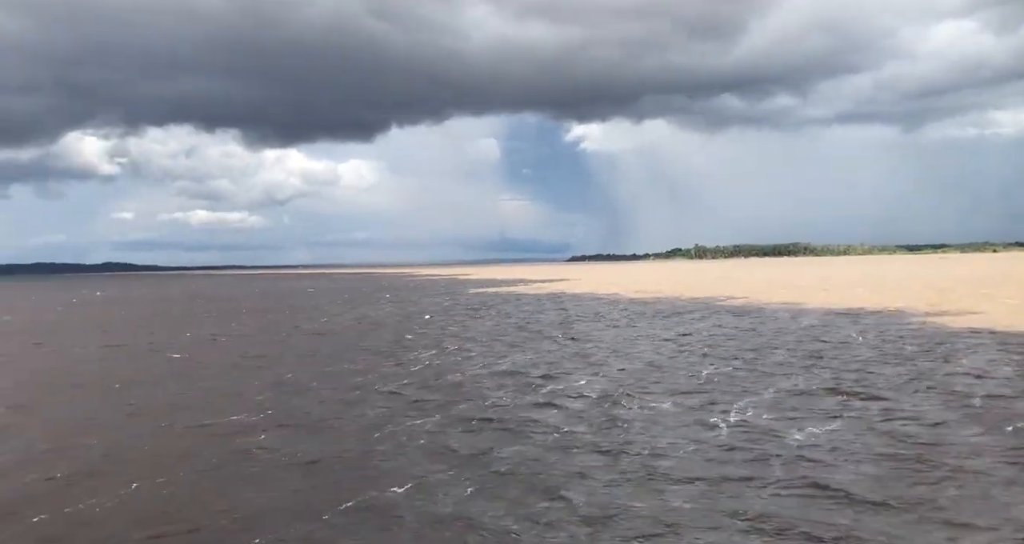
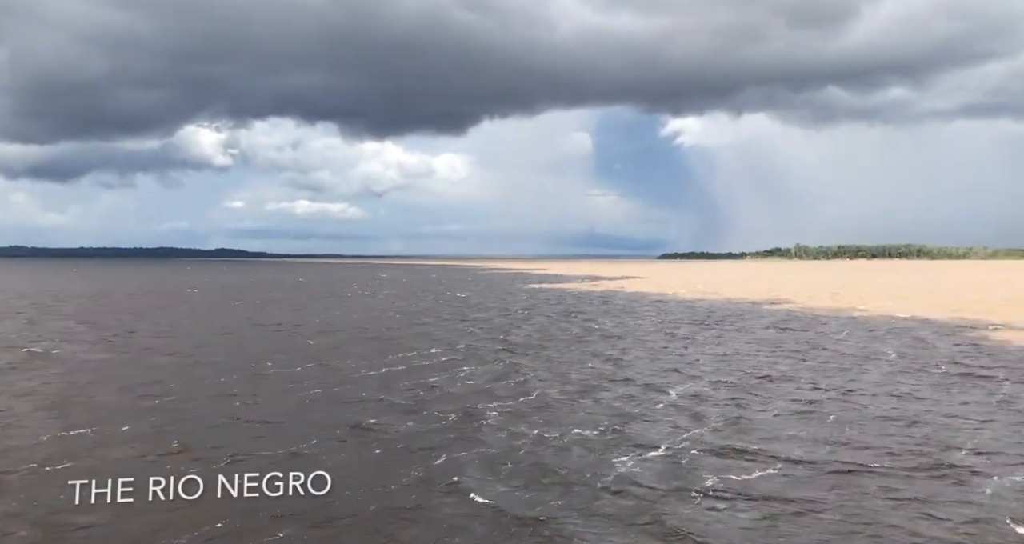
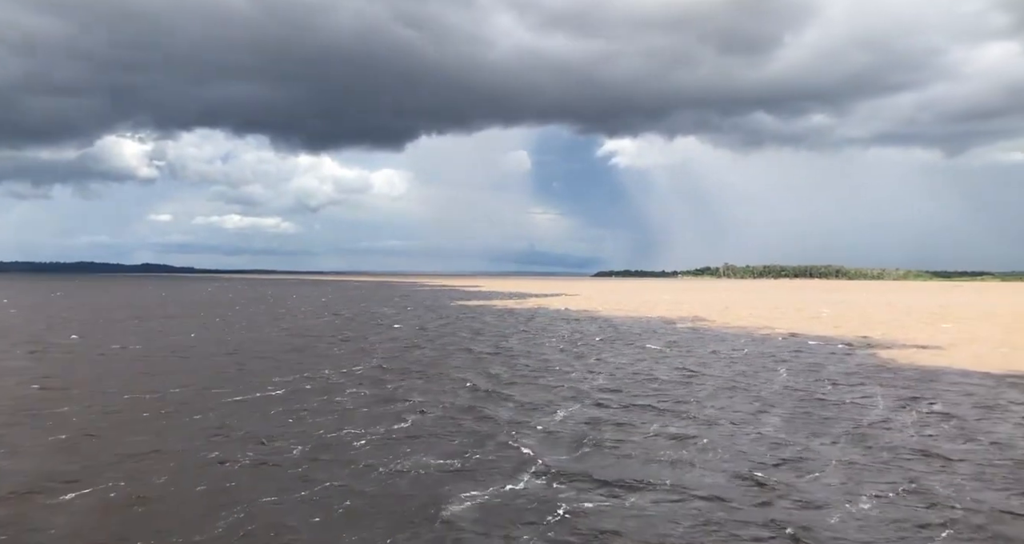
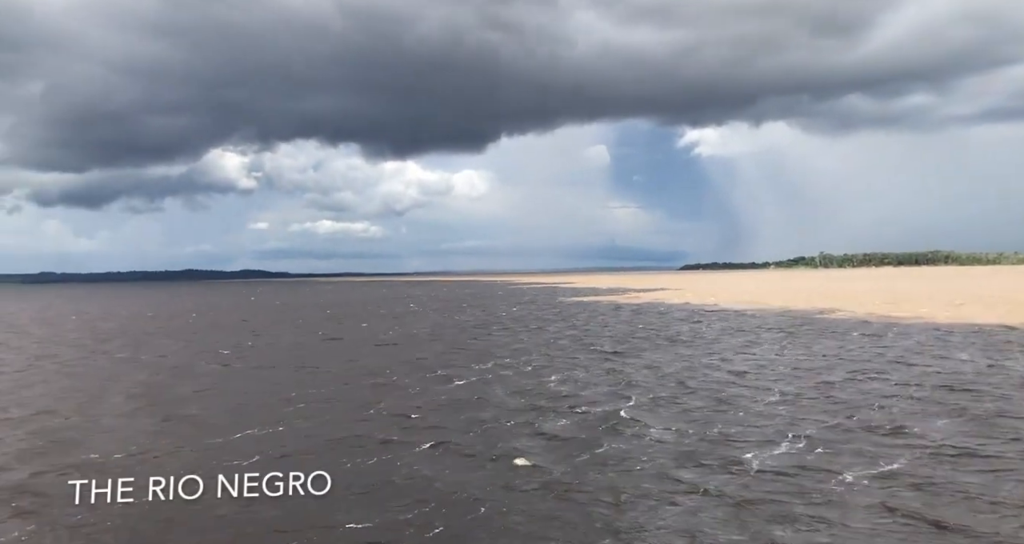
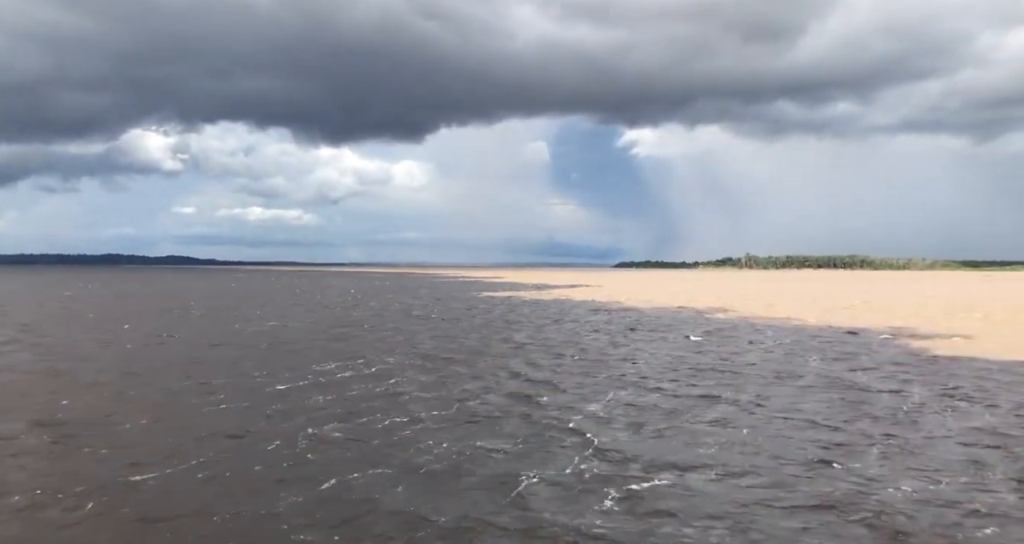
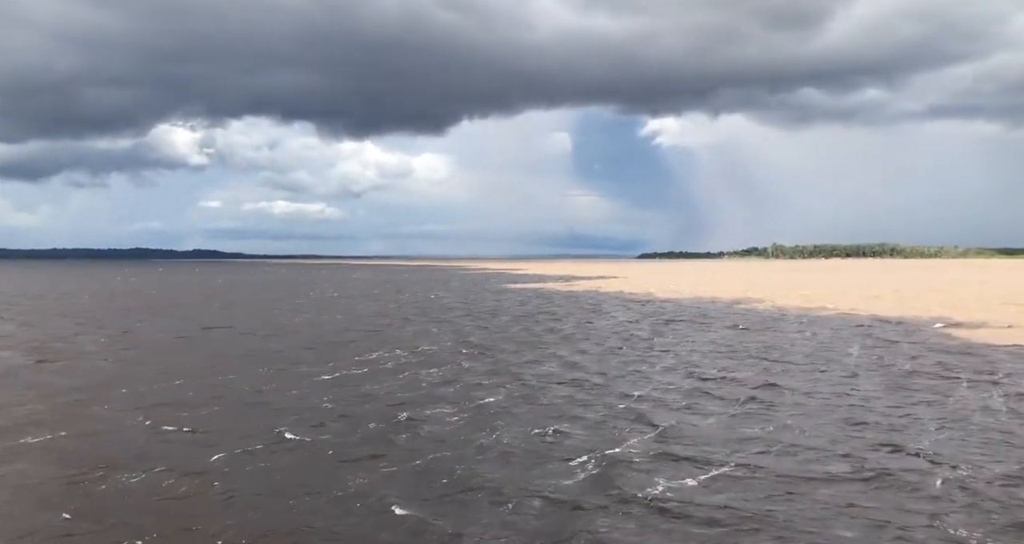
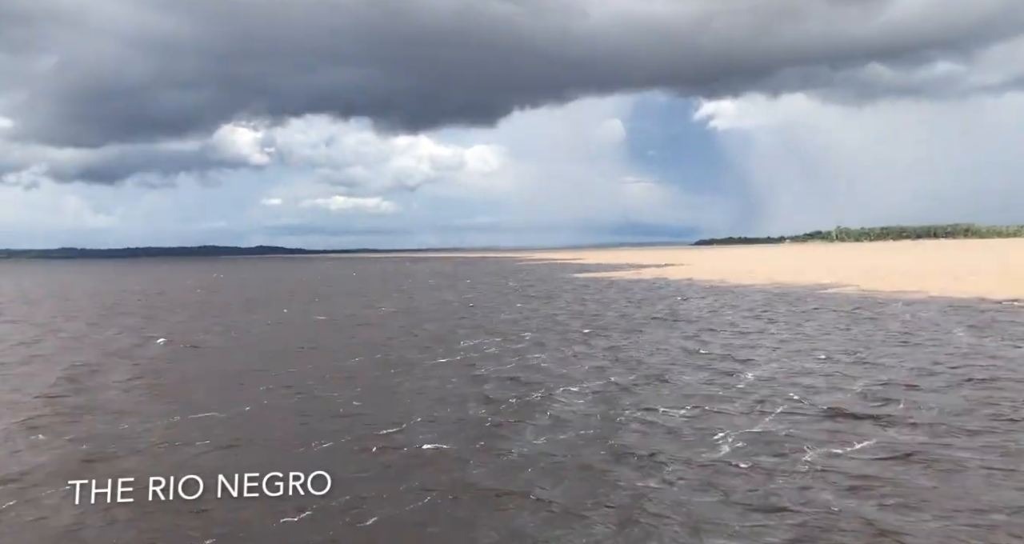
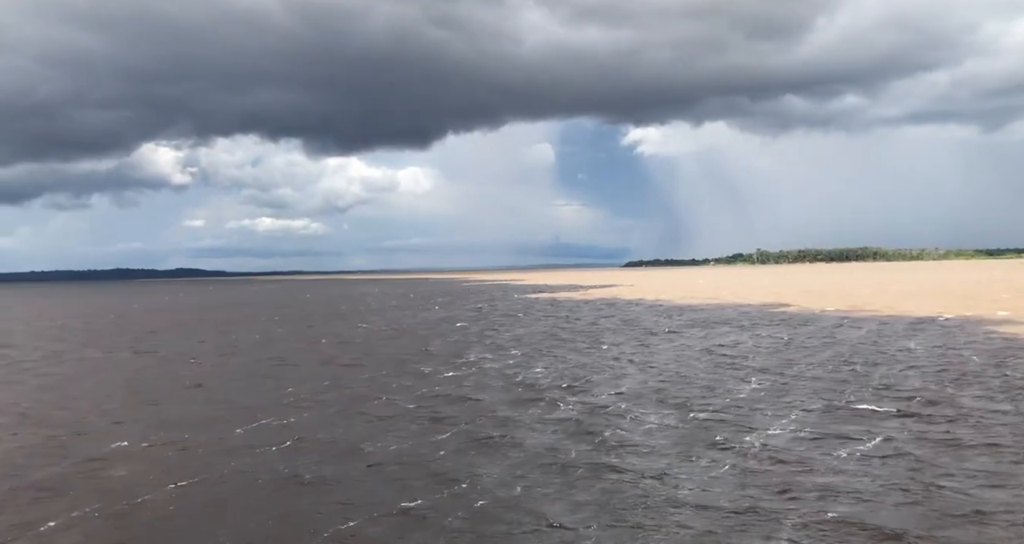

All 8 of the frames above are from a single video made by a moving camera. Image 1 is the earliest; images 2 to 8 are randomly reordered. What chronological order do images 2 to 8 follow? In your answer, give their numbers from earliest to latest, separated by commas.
8, 4, 7, 2, 6, 5, 3
